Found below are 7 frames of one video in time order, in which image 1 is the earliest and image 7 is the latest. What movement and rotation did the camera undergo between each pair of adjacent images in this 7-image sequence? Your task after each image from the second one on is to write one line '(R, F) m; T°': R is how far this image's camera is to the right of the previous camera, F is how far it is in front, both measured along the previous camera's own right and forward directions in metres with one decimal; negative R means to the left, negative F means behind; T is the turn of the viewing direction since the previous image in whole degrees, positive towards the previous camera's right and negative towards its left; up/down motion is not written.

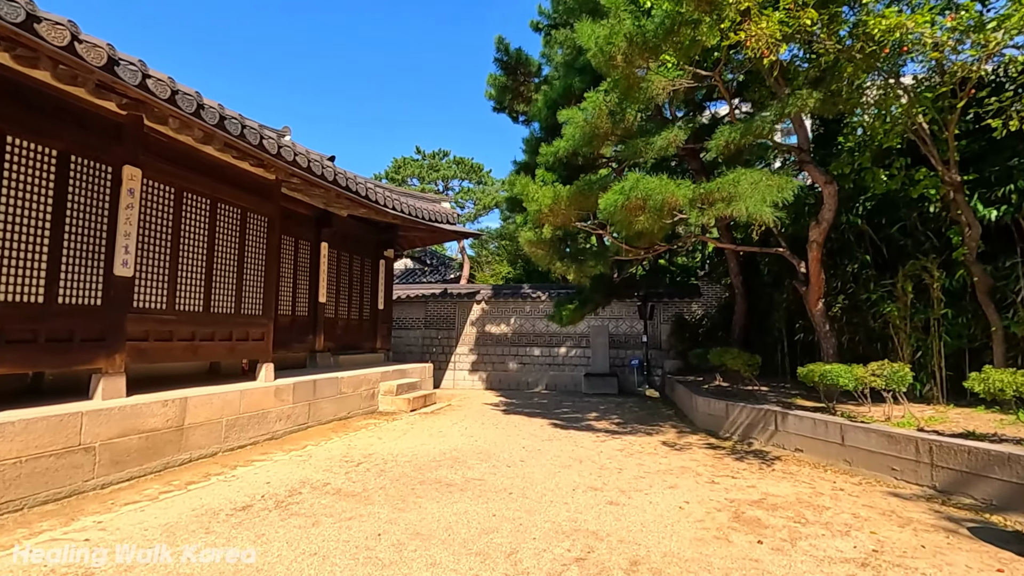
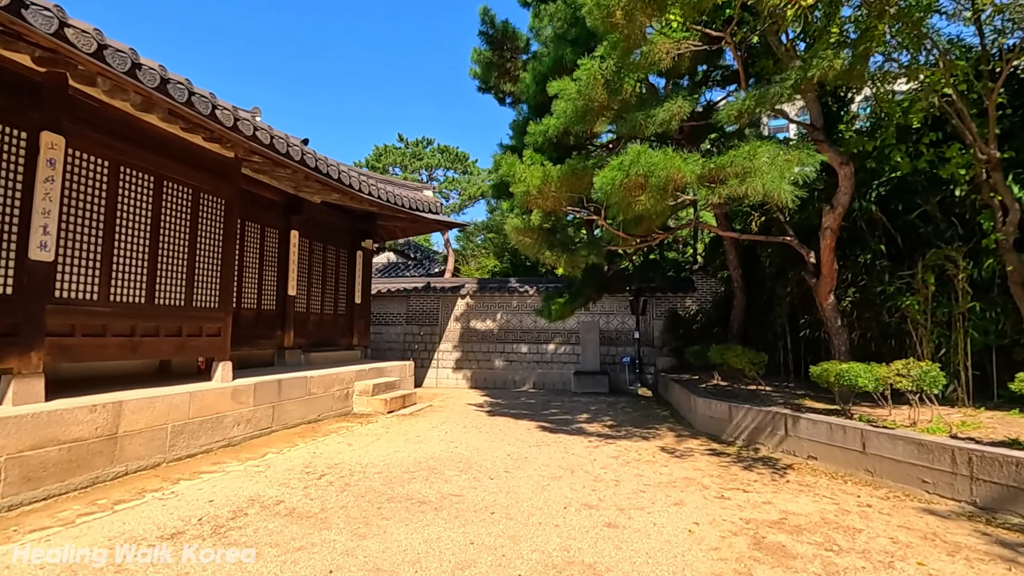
(0.0, +0.6) m; +1°
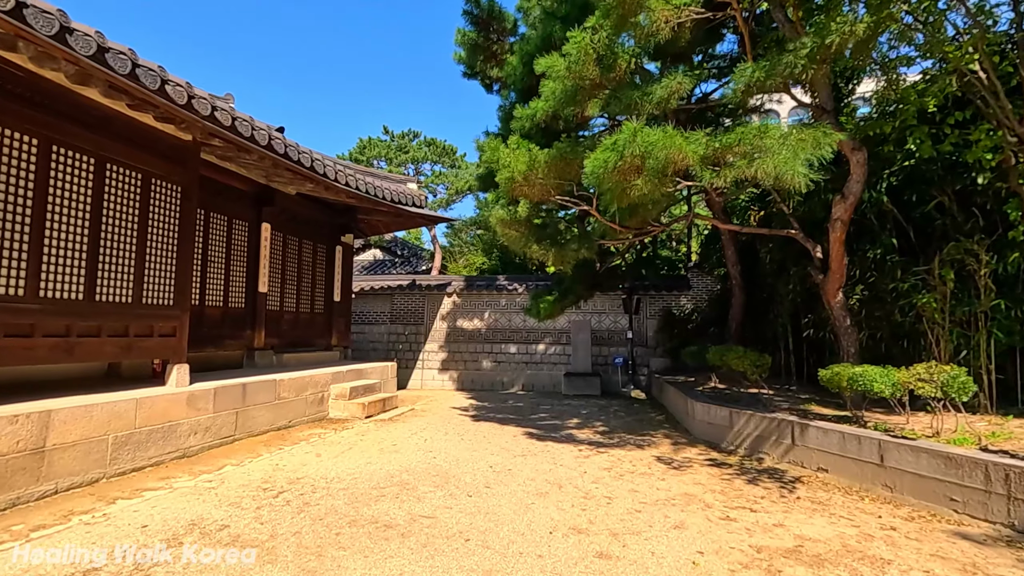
(+0.1, +0.5) m; +1°
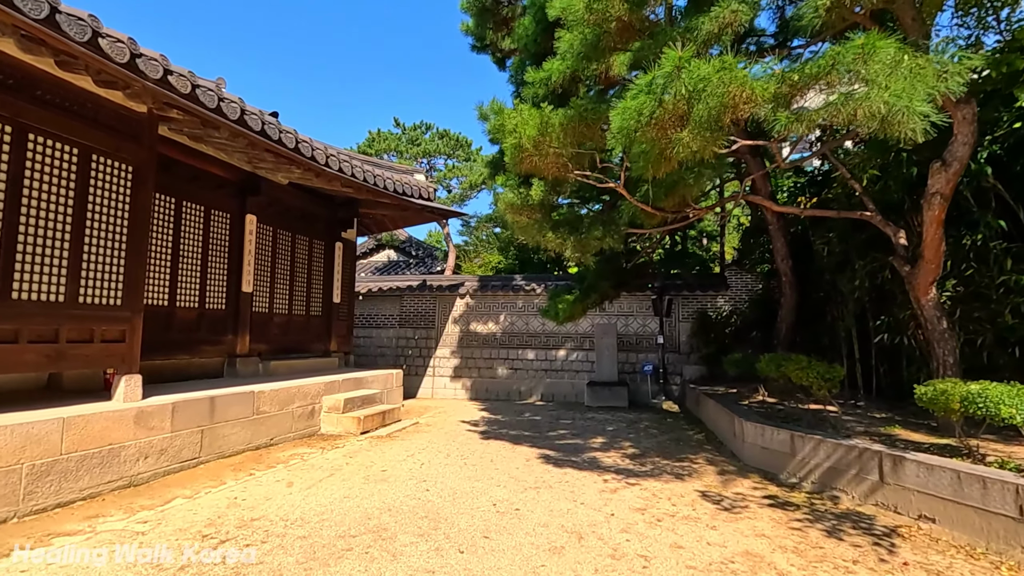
(+0.1, +1.0) m; -3°
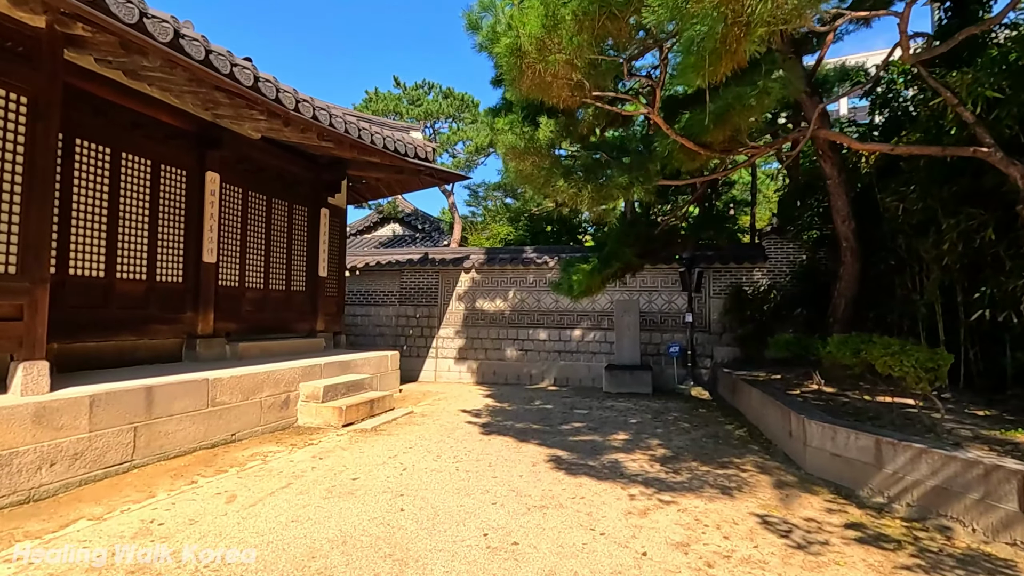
(+0.1, +1.1) m; -2°
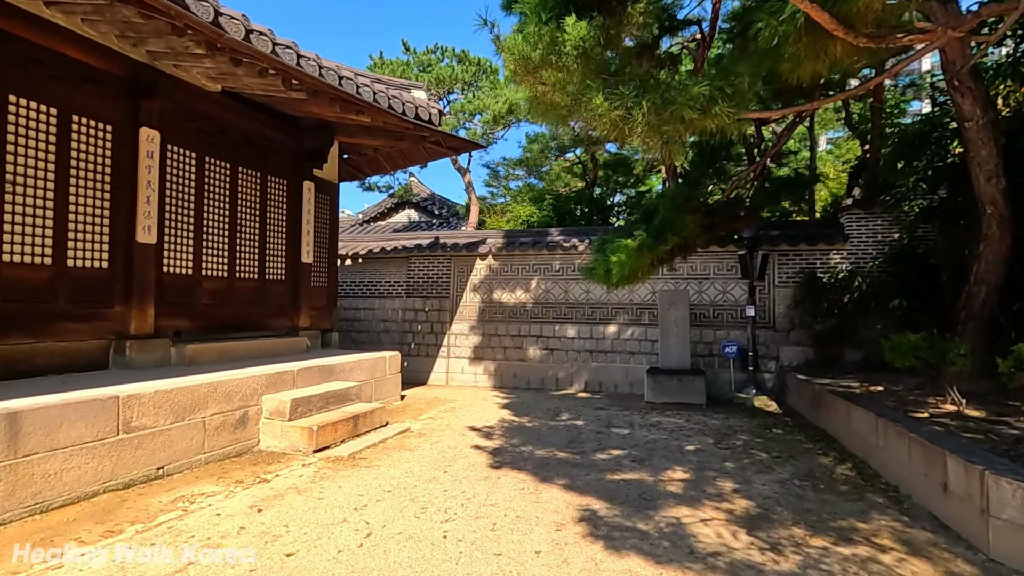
(+0.1, +1.4) m; -3°
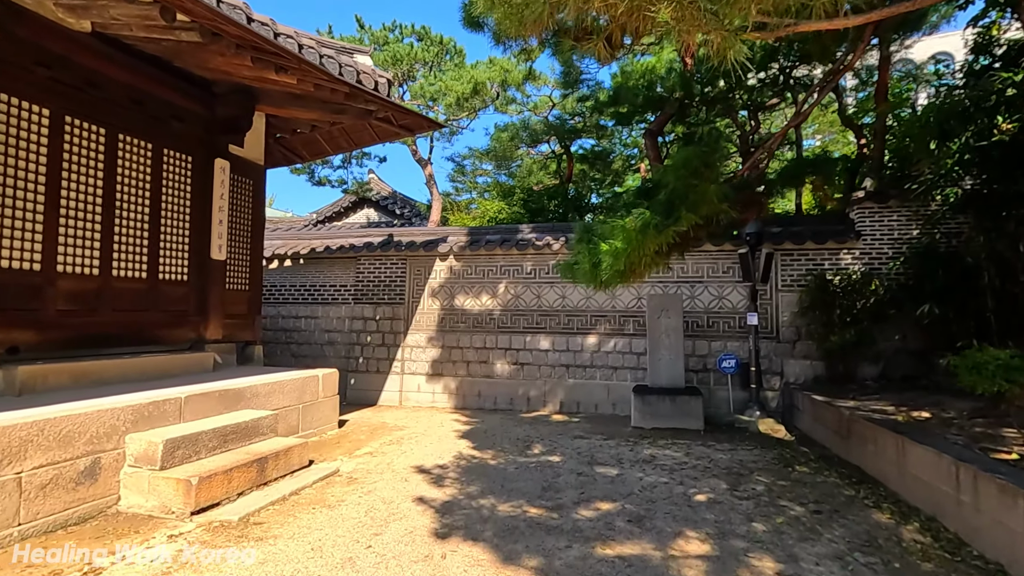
(+0.1, +1.1) m; +3°
